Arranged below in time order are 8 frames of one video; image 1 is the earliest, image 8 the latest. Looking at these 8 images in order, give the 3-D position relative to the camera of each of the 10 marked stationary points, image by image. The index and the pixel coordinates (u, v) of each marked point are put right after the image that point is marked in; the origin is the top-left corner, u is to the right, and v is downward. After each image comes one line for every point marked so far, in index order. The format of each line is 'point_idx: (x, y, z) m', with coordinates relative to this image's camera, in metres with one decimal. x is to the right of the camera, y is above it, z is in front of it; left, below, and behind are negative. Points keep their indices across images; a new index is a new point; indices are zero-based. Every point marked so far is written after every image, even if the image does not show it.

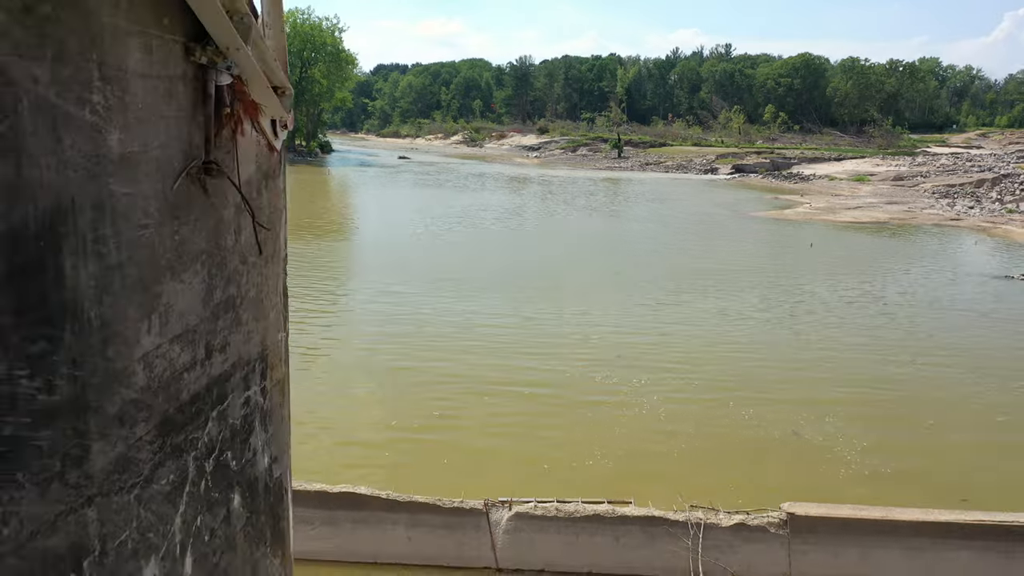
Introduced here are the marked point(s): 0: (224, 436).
0: (-1.0, -0.5, +2.9) m
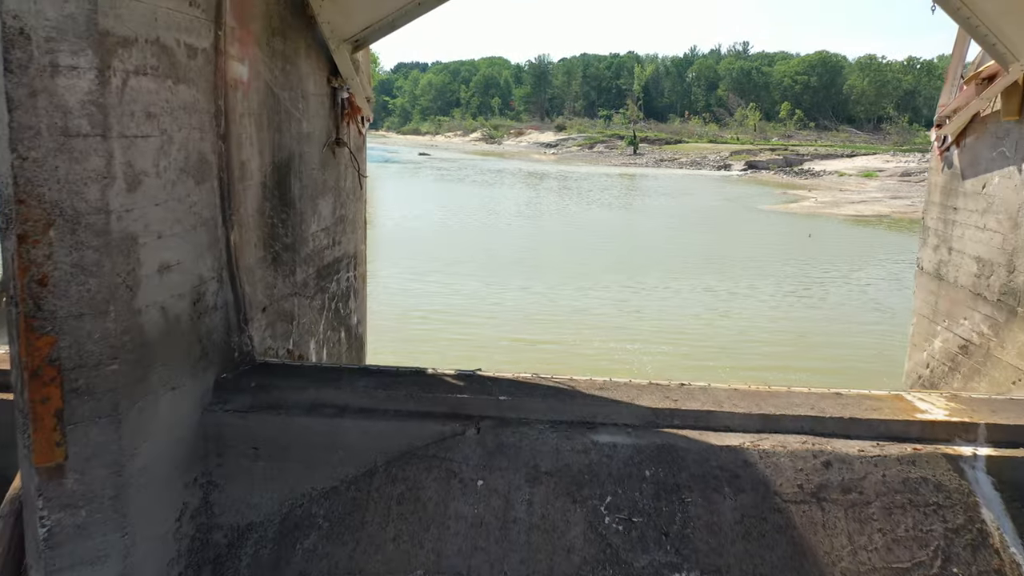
0: (-1.1, 0.0, +5.2) m
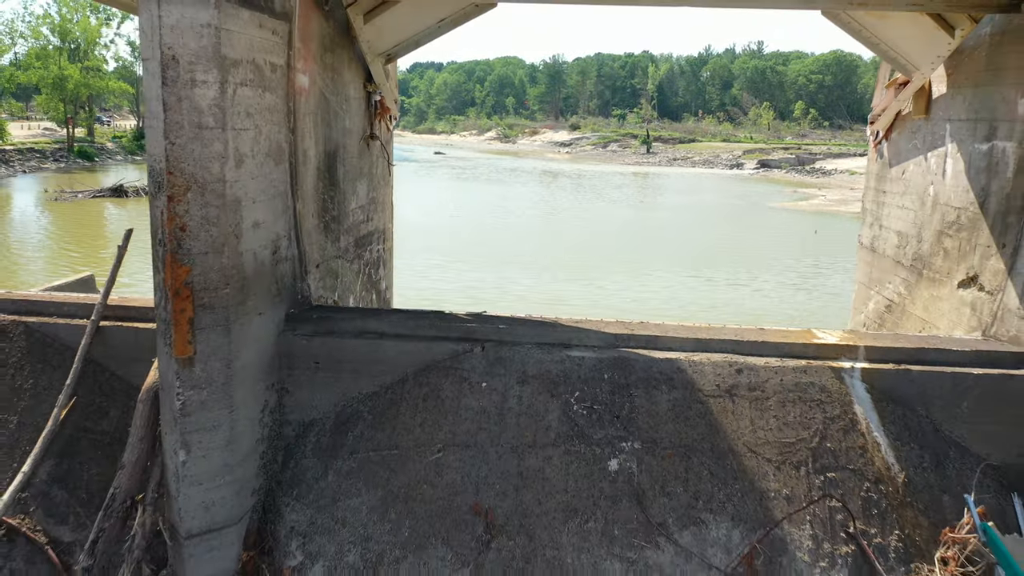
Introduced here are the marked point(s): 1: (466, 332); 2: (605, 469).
0: (-1.1, +0.2, +6.3) m
1: (-0.2, -0.2, +4.3) m
2: (+0.4, -0.8, +3.8) m
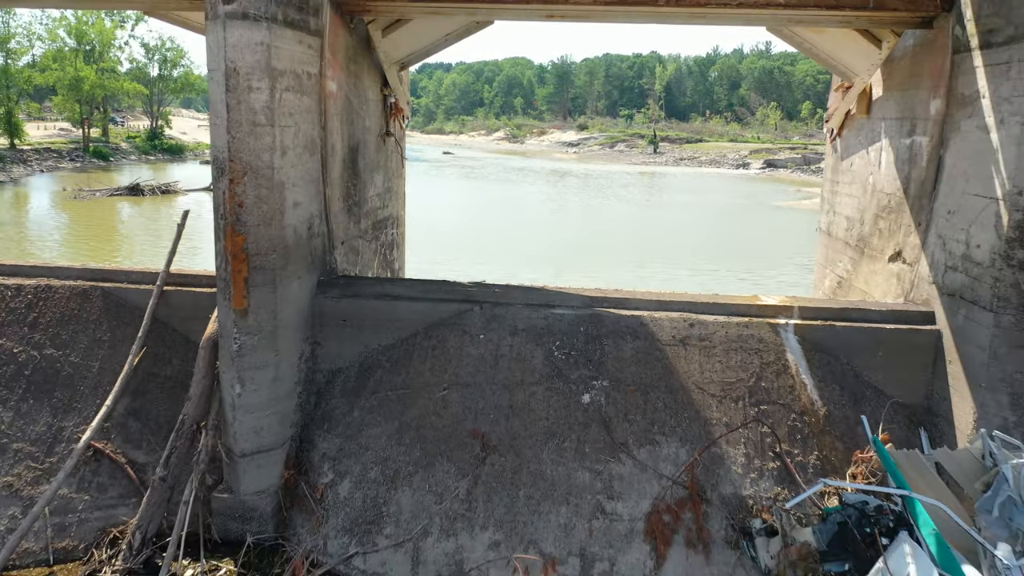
0: (-1.1, +0.4, +7.2) m
1: (-0.3, 0.0, +5.2) m
2: (+0.4, -0.6, +4.7) m
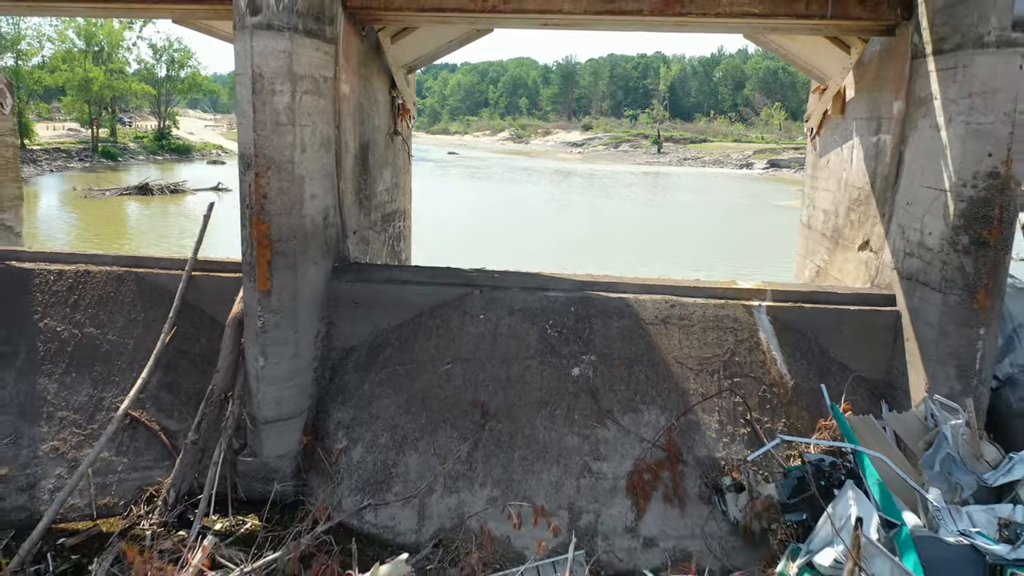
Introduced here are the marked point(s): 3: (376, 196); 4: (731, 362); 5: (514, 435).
0: (-1.1, +0.5, +7.7) m
1: (-0.3, +0.1, +5.7) m
2: (+0.4, -0.5, +5.2) m
3: (-1.1, +0.8, +7.0) m
4: (+1.4, -0.5, +5.2) m
5: (0.0, -0.9, +5.0) m
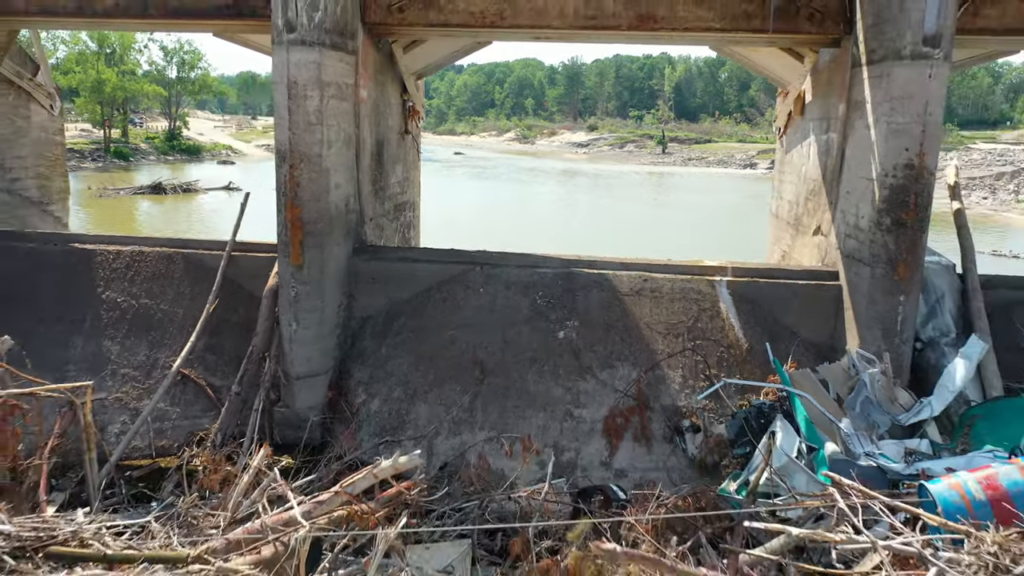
0: (-1.1, +0.7, +8.6) m
1: (-0.3, +0.2, +6.6) m
2: (+0.3, -0.4, +6.1) m
3: (-1.2, +1.0, +7.9) m
4: (+1.3, -0.3, +6.1) m
5: (0.0, -0.7, +5.9) m
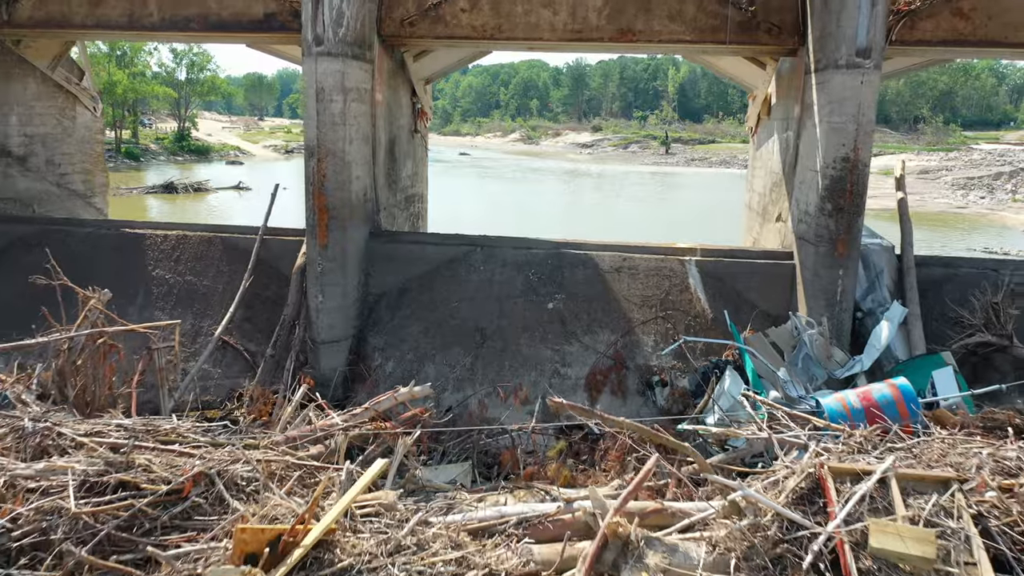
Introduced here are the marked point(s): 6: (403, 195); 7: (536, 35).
0: (-1.1, +0.9, +9.6) m
1: (-0.4, +0.4, +7.5) m
2: (+0.3, -0.2, +7.0) m
3: (-1.2, +1.1, +8.9) m
4: (+1.3, -0.1, +7.0) m
5: (-0.1, -0.5, +6.8) m
6: (-1.2, +1.0, +9.0) m
7: (+0.2, +2.3, +7.6) m
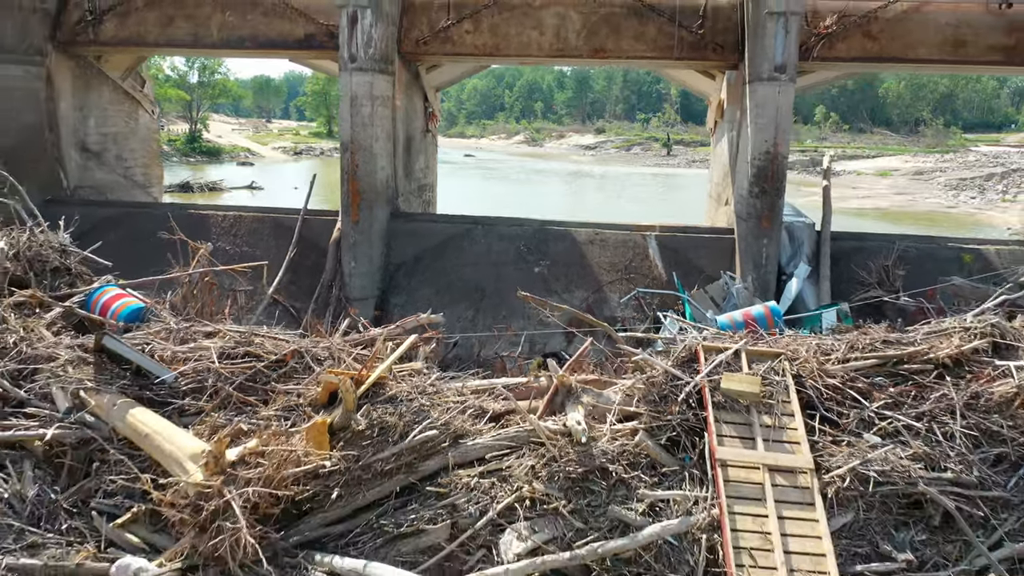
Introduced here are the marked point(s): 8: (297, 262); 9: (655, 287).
0: (-1.2, +1.2, +11.3) m
1: (-0.4, +0.8, +9.3) m
2: (+0.2, +0.2, +8.8) m
3: (-1.2, +1.5, +10.6) m
4: (+1.2, +0.2, +8.7) m
5: (-0.1, -0.2, +8.6) m
6: (-1.2, +1.3, +10.7) m
7: (+0.2, +2.7, +9.3) m
8: (-2.4, +0.3, +9.2) m
9: (+1.5, 0.0, +8.6) m
